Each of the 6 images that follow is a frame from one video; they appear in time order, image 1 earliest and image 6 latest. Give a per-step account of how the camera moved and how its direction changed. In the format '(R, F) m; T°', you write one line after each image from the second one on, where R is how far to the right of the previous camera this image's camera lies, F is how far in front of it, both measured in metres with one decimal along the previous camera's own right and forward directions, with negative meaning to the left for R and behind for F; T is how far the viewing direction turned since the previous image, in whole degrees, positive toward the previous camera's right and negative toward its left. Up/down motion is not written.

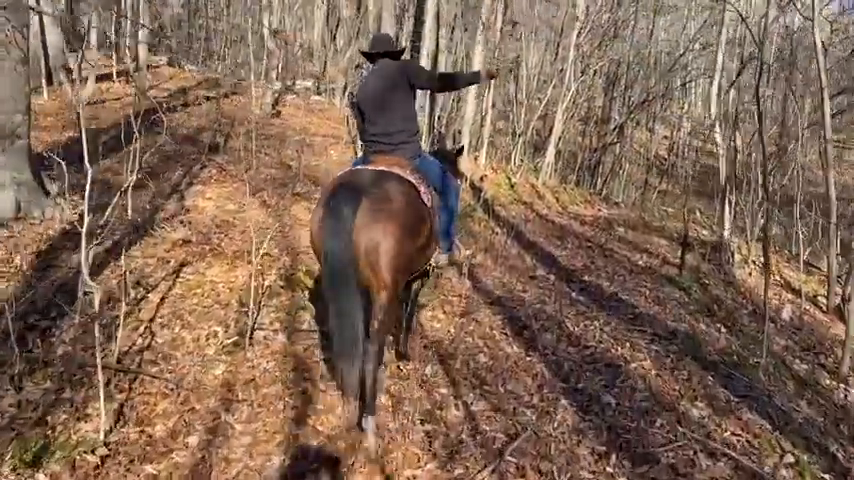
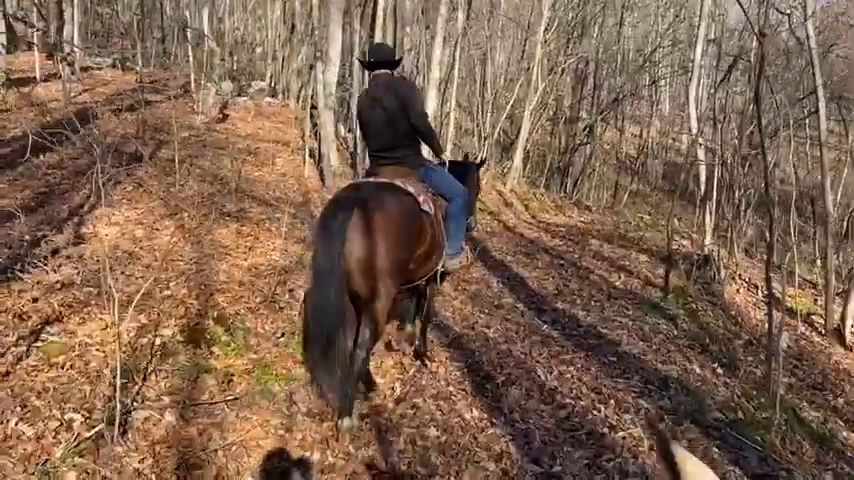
(+0.3, +1.4) m; +2°
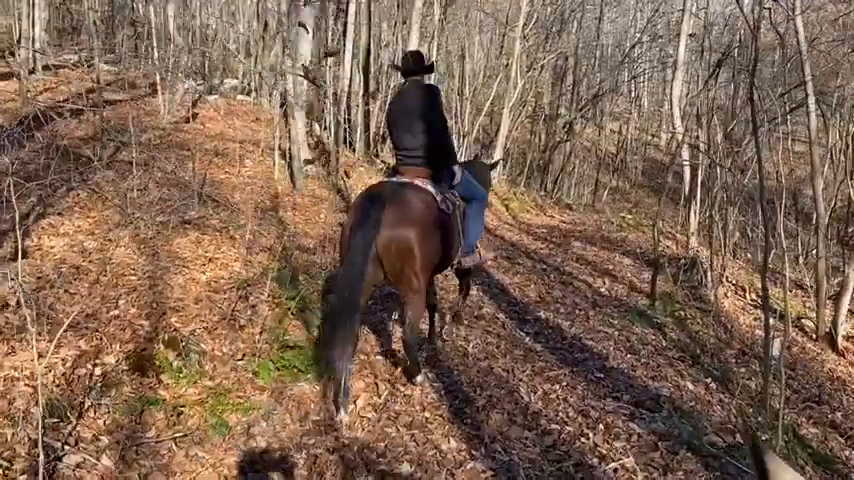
(+0.1, +0.5) m; +2°
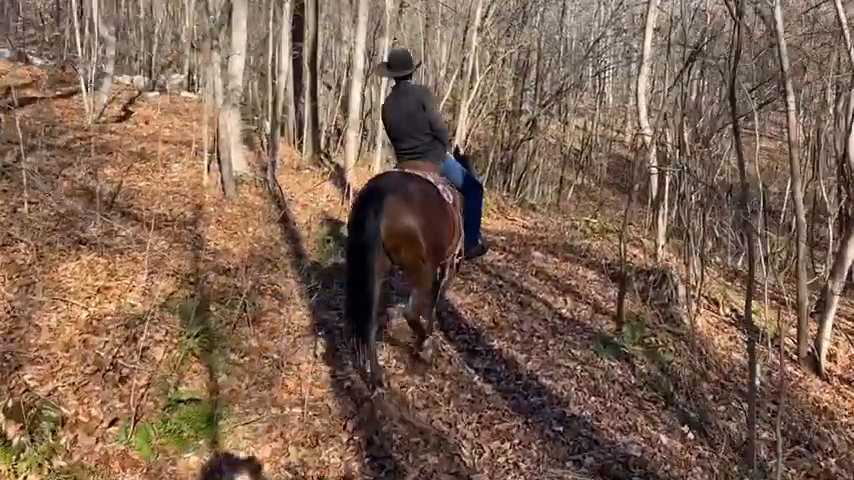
(+0.4, +1.1) m; +3°
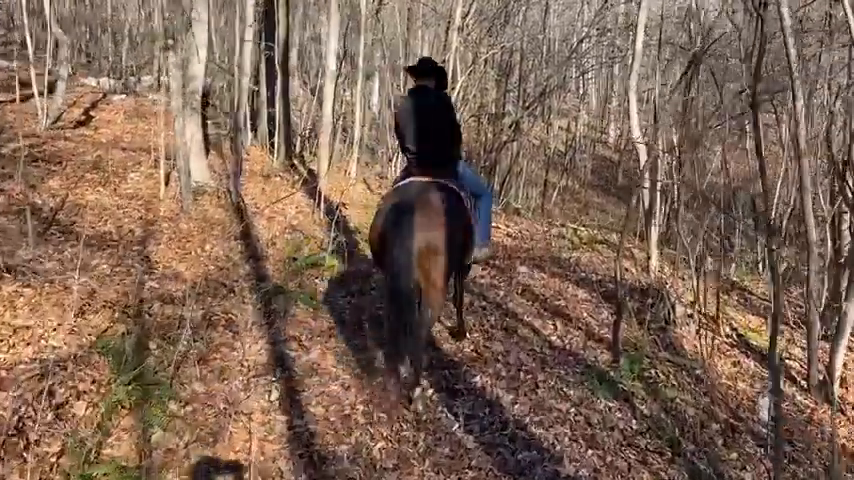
(+0.1, +0.9) m; +1°
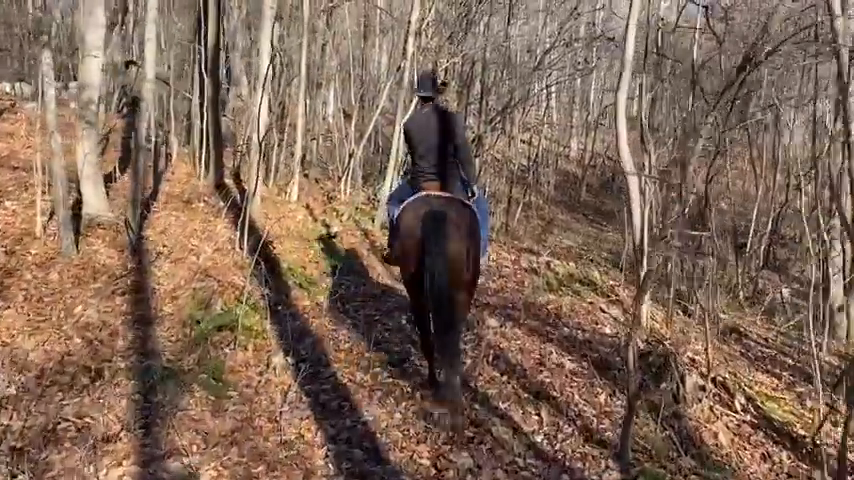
(+0.2, +2.0) m; +3°
